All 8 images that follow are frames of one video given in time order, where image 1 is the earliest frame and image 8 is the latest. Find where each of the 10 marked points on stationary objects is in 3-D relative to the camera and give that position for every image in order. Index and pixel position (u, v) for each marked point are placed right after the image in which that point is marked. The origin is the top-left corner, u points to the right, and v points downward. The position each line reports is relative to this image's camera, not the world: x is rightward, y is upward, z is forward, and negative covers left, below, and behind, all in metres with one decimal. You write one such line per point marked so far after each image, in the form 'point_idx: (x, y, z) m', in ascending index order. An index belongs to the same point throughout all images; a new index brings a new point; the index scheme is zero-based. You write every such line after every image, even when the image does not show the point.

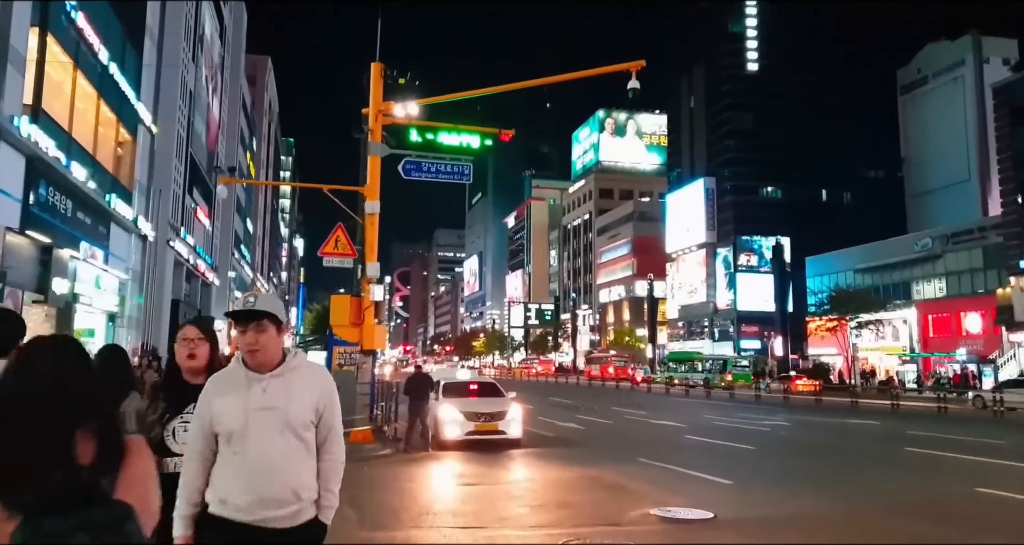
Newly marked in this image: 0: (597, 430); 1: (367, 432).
0: (+2.1, -3.8, +18.4) m
1: (-2.7, -3.0, +14.7) m
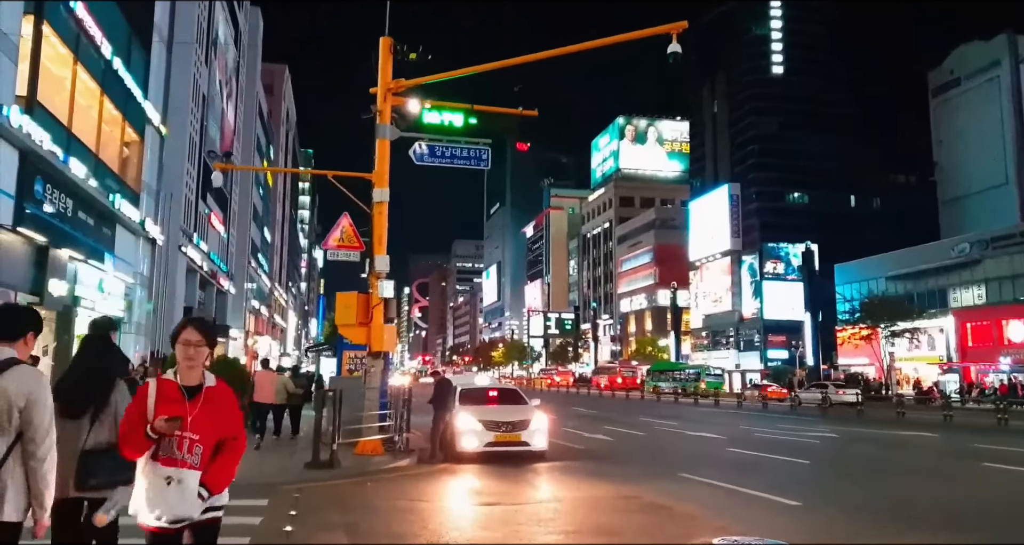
0: (+2.6, -3.7, +16.9) m
1: (-2.3, -2.9, +13.2) m
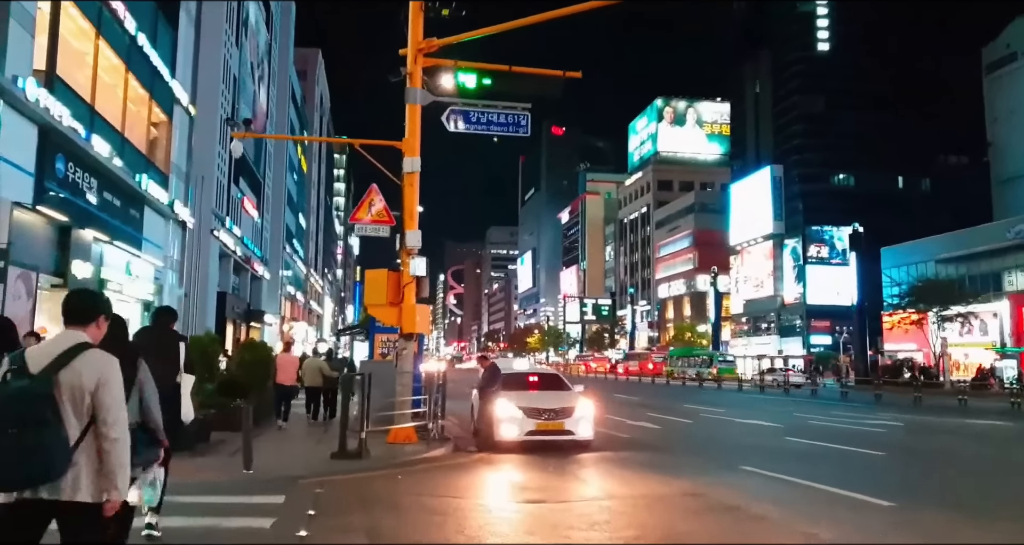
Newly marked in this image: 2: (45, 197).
0: (+3.5, -3.3, +15.7) m
1: (-1.6, -2.5, +12.3) m
2: (-10.5, +1.7, +17.5) m
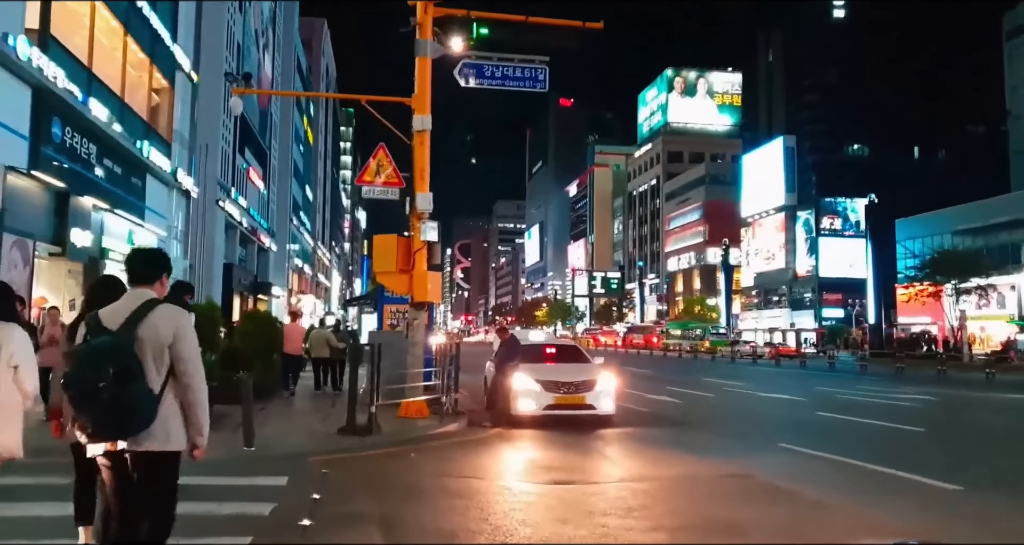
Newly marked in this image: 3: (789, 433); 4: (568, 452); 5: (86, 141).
0: (+3.8, -2.6, +15.1) m
1: (-1.4, -2.0, +11.7) m
2: (-10.2, +2.4, +16.8) m
3: (+4.1, -2.4, +11.6) m
4: (+0.6, -2.2, +9.5) m
5: (-10.7, +3.3, +19.4) m
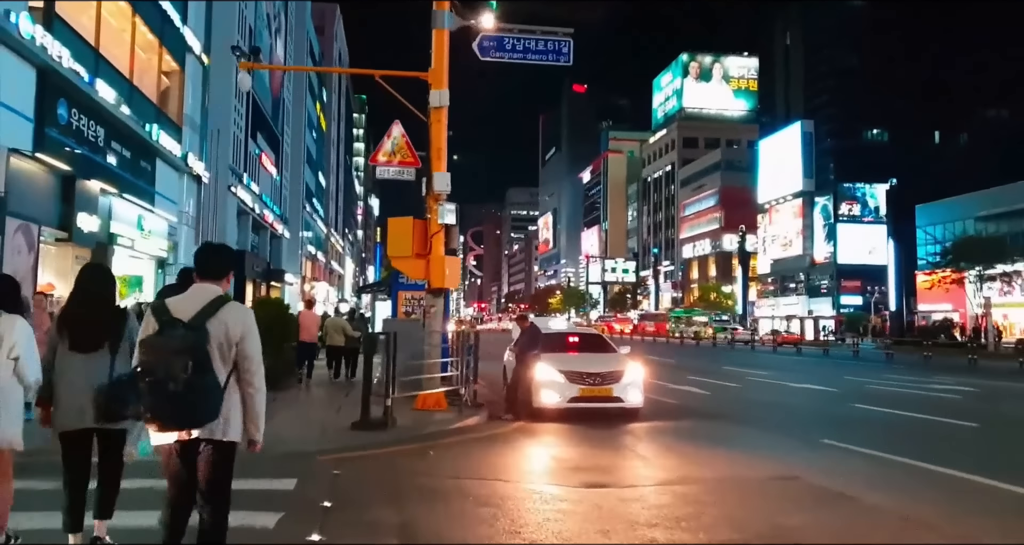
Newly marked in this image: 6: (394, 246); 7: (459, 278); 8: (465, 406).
0: (+4.1, -2.3, +14.4) m
1: (-1.0, -1.7, +11.1) m
2: (-9.8, +2.7, +16.3) m
3: (+4.5, -2.2, +10.9) m
4: (+0.9, -2.0, +8.9) m
5: (-10.2, +3.7, +18.9) m
6: (-1.7, +0.4, +11.2) m
7: (-0.8, -0.1, +11.5) m
8: (-0.7, -2.0, +11.4) m
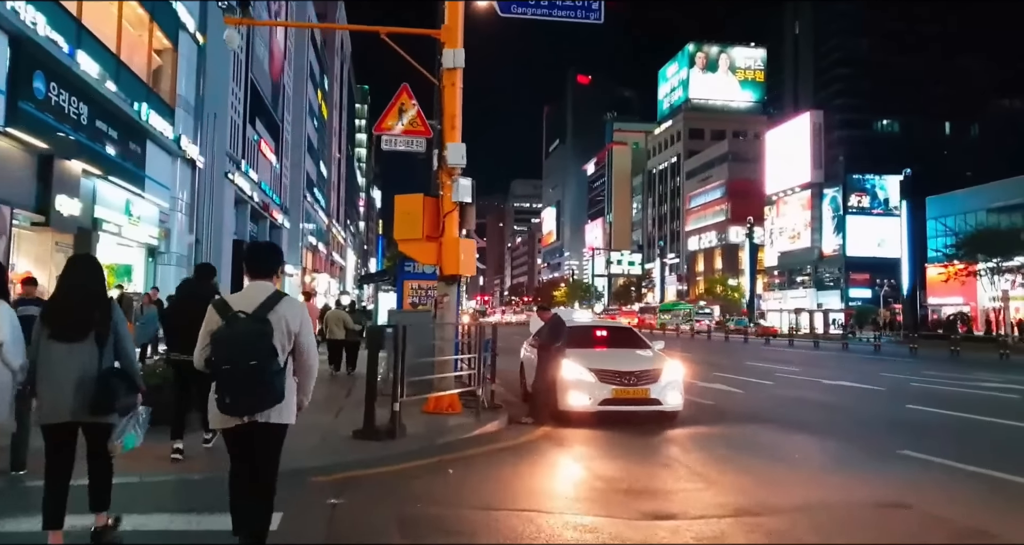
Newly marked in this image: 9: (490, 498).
0: (+4.4, -2.1, +13.1) m
1: (-0.7, -1.6, +9.8) m
2: (-9.5, +3.0, +14.9) m
3: (+4.8, -2.0, +9.6) m
4: (+1.2, -1.9, +7.6) m
5: (-9.9, +3.9, +17.5) m
6: (-1.4, +0.6, +9.9) m
7: (-0.5, +0.1, +10.2) m
8: (-0.4, -1.8, +10.1) m
9: (-0.1, -1.6, +5.5) m
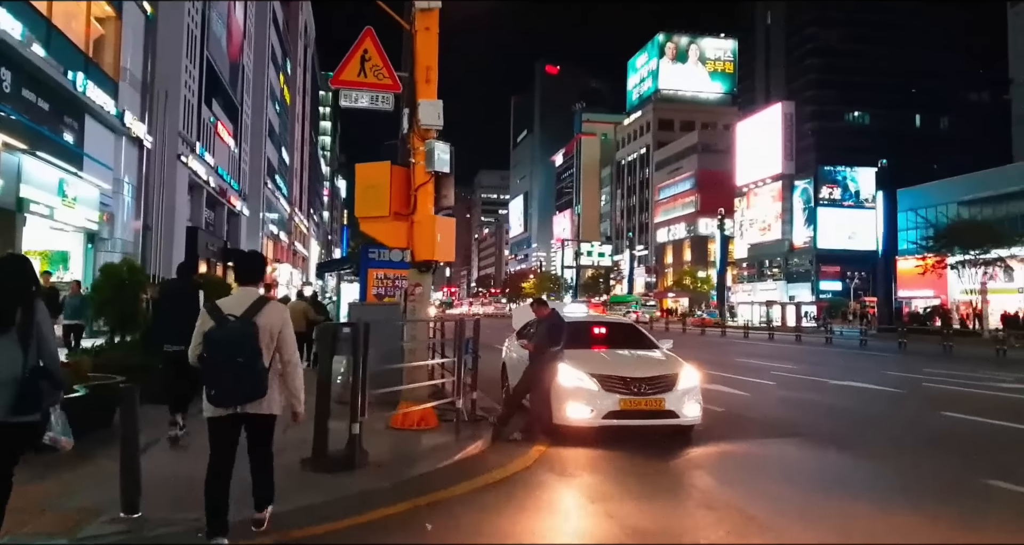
0: (+4.1, -2.0, +11.6) m
1: (-0.9, -1.4, +8.1) m
2: (-9.8, +3.2, +12.8) m
3: (+4.6, -1.9, +8.1) m
4: (+1.2, -1.7, +6.0) m
5: (-10.4, +4.2, +15.4) m
6: (-1.6, +0.7, +8.1) m
7: (-0.6, +0.3, +8.5) m
8: (-0.6, -1.6, +8.5) m
9: (-0.1, -1.5, +3.8) m
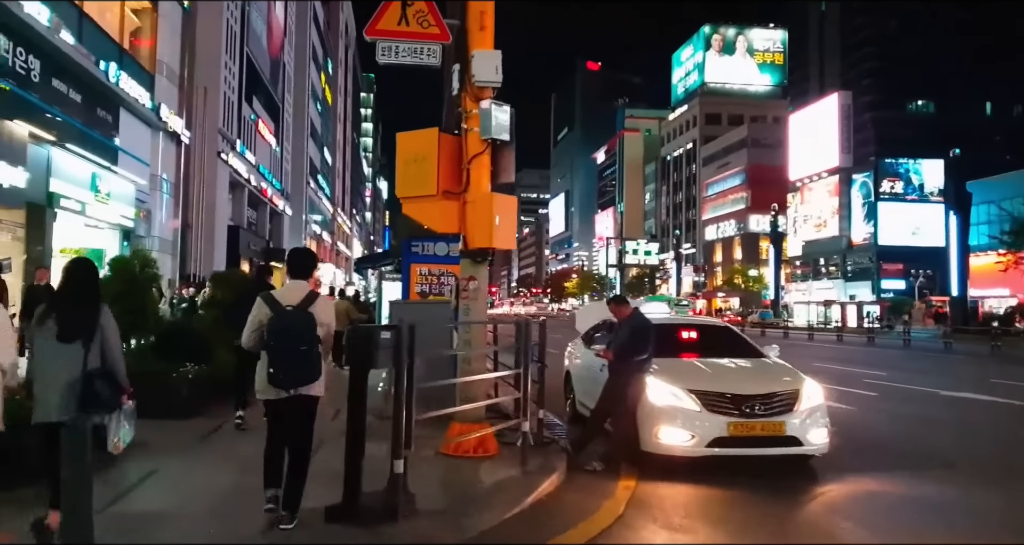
0: (+5.0, -1.9, +9.8) m
1: (-0.2, -1.3, +6.5) m
2: (-8.9, +3.2, +11.7) m
3: (+5.3, -1.8, +6.3) m
4: (+1.7, -1.7, +4.3) m
5: (-9.3, +4.2, +14.4) m
6: (-0.9, +0.8, +6.6) m
7: (0.0, +0.3, +6.9) m
8: (+0.1, -1.6, +6.9) m
9: (+0.3, -1.4, +2.3) m
